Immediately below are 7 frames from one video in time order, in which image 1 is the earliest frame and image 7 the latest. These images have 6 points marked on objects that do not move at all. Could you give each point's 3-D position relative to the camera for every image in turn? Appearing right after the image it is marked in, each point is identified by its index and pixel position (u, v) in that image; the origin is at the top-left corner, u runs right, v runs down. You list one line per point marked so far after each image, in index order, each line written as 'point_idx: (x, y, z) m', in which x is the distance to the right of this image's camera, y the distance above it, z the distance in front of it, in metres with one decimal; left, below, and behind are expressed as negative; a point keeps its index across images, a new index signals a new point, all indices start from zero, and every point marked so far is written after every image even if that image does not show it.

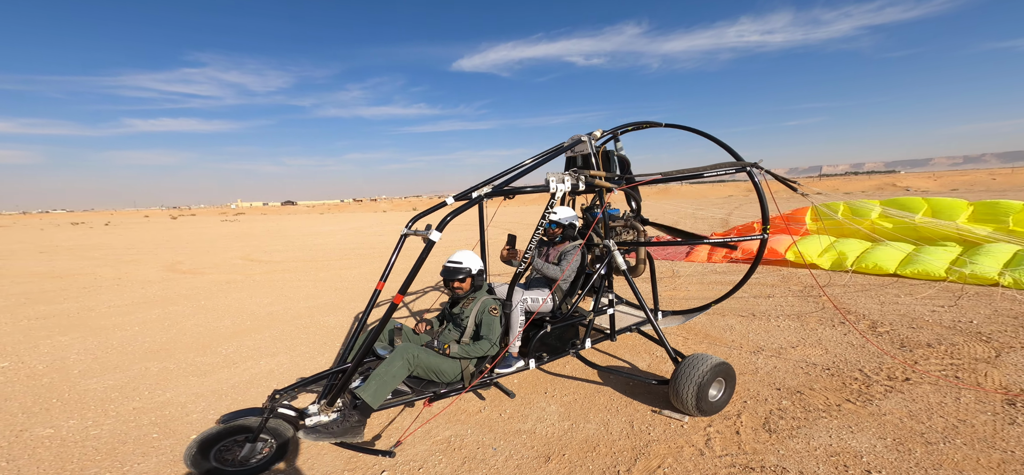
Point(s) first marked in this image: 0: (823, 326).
0: (+3.8, -1.1, +5.0) m
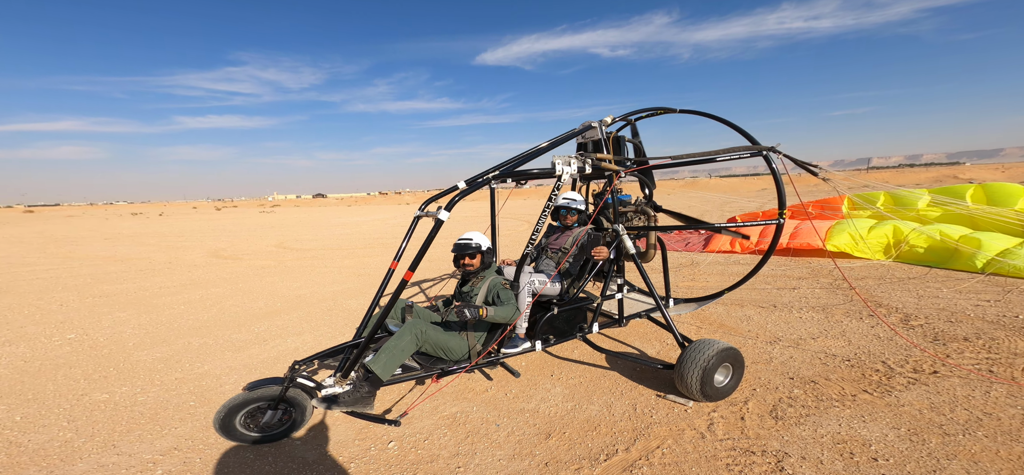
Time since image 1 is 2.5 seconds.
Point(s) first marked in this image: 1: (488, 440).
0: (+3.9, -0.9, +4.7) m
1: (-0.2, -1.5, +3.1) m
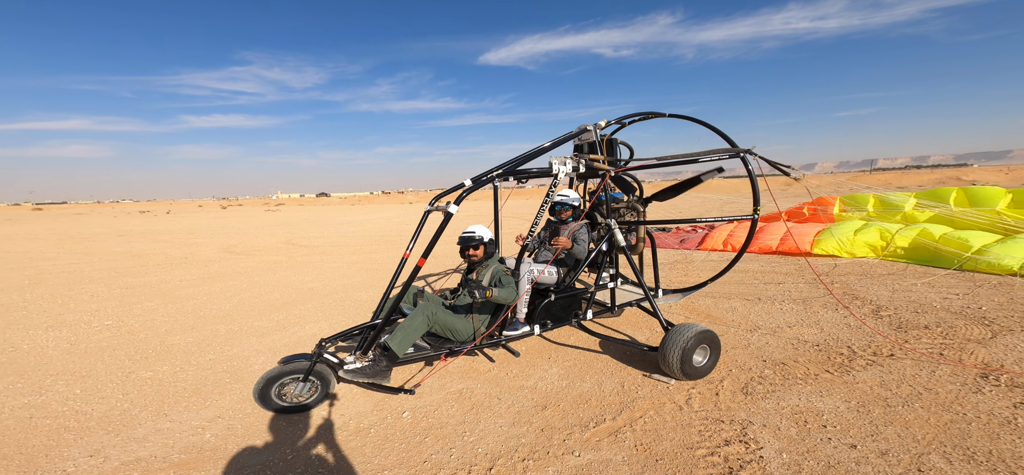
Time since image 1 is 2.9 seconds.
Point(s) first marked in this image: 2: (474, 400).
0: (+4.0, -0.9, +5.1) m
1: (-0.2, -1.5, +3.5) m
2: (-0.3, -1.4, +3.6) m
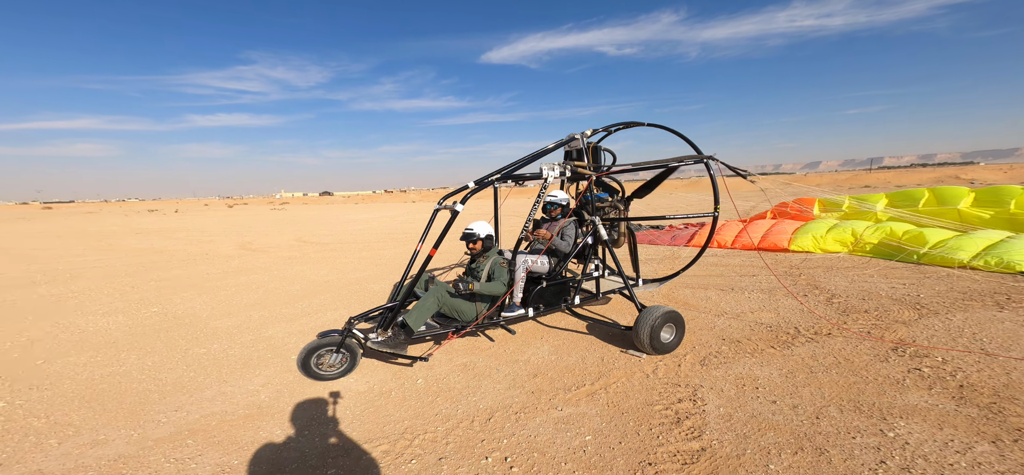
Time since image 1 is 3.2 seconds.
0: (+3.9, -0.9, +5.8) m
1: (-0.2, -1.4, +4.2) m
2: (-0.4, -1.4, +4.3) m
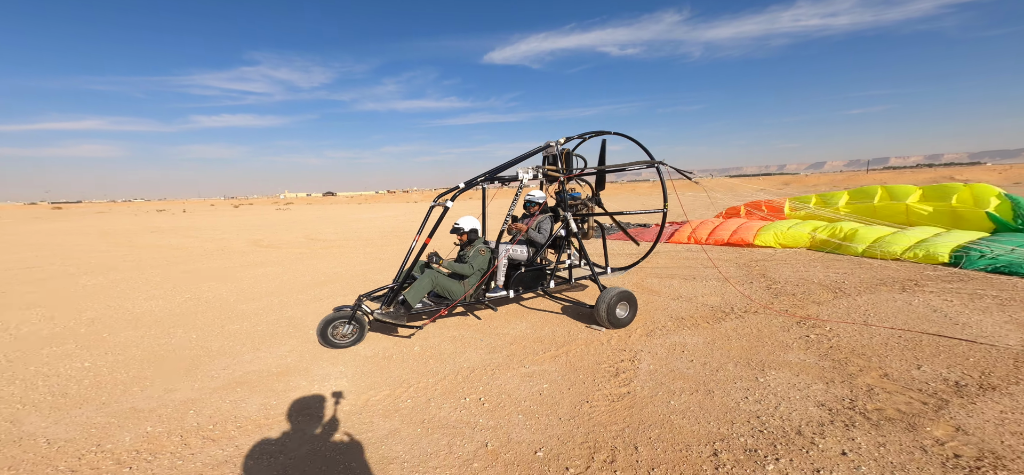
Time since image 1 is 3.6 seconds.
0: (+3.7, -0.8, +6.7) m
1: (-0.4, -1.3, +5.1) m
2: (-0.6, -1.3, +5.2) m
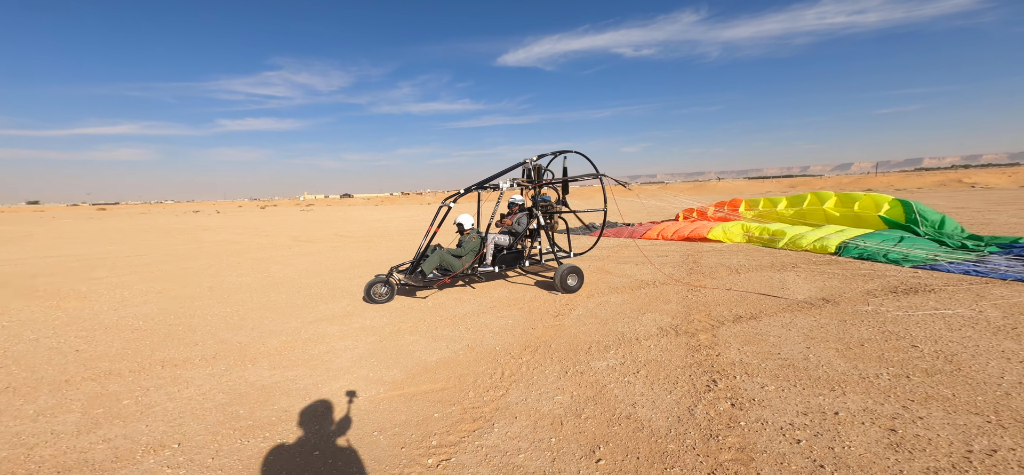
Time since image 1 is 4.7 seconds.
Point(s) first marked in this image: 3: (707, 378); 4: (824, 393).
0: (+3.4, -0.7, +8.8) m
1: (-0.8, -1.2, +7.4) m
2: (-0.9, -1.2, +7.5) m
3: (+1.8, -1.3, +3.8) m
4: (+2.4, -1.2, +3.2) m
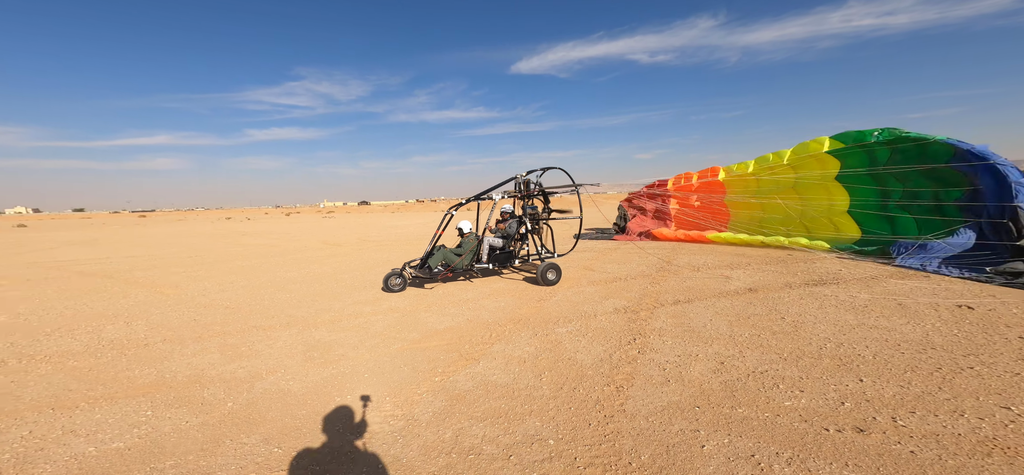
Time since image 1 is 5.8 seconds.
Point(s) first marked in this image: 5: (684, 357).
0: (+3.4, -0.7, +10.4) m
1: (-0.8, -1.3, +9.0) m
2: (-1.0, -1.2, +9.2) m
3: (+1.6, -1.3, +5.3) m
4: (+2.2, -1.2, +4.8) m
5: (+1.9, -1.3, +4.4) m
